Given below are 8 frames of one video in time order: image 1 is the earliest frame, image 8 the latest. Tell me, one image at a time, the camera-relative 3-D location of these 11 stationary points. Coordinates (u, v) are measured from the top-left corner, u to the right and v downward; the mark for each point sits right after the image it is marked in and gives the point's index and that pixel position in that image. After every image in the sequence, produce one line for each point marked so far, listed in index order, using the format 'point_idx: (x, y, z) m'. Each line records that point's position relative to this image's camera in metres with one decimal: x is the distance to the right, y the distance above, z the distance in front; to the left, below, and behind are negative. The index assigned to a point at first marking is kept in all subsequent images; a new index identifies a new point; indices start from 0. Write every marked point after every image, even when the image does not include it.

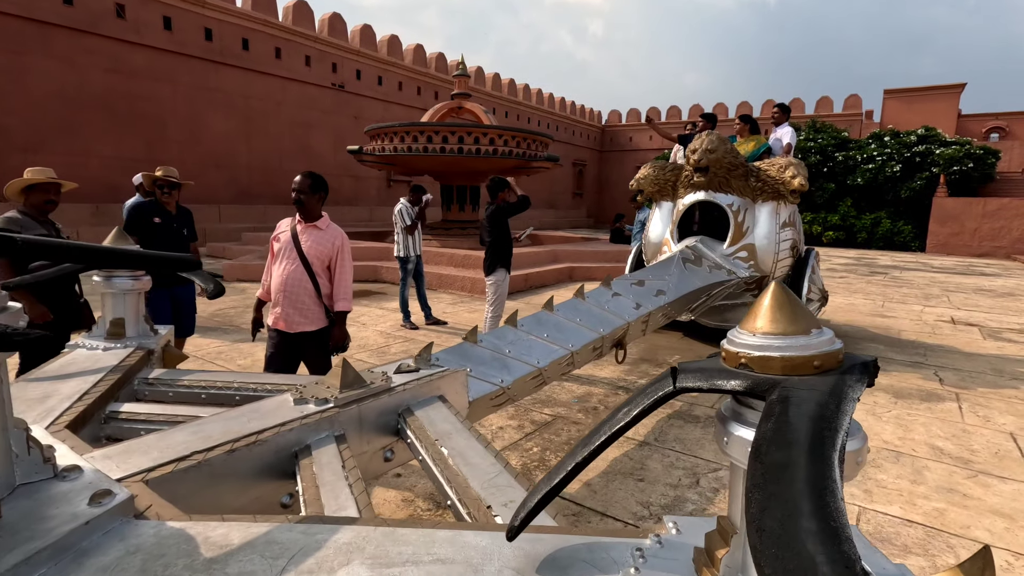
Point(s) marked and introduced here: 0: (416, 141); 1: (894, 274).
0: (-1.6, +2.4, +8.7) m
1: (+6.7, +0.2, +9.4) m
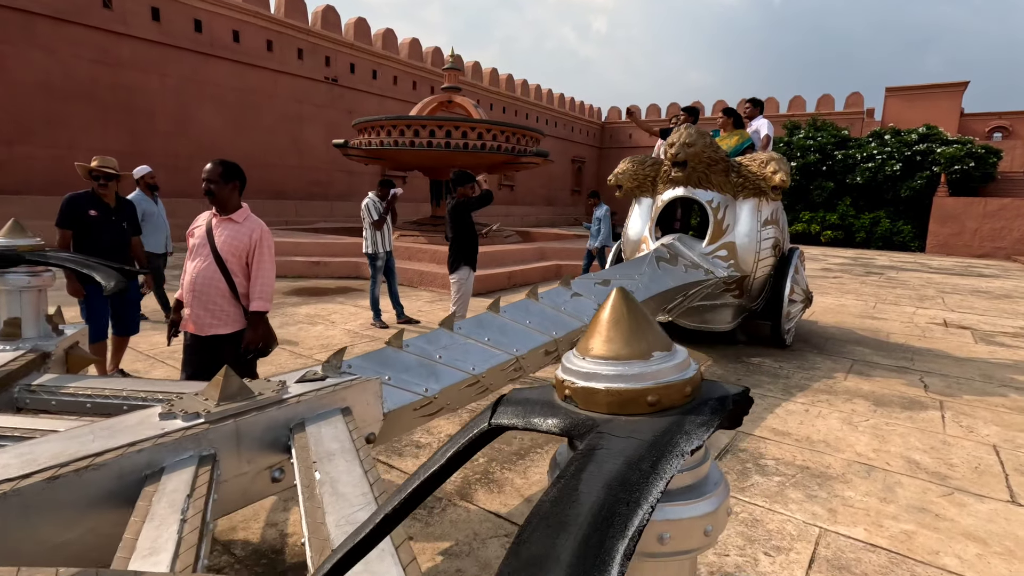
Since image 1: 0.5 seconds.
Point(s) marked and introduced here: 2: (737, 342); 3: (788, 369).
0: (-1.8, +2.4, +8.6) m
1: (+6.5, +0.2, +9.2) m
2: (+1.8, -0.4, +4.2) m
3: (+1.8, -0.6, +3.6) m
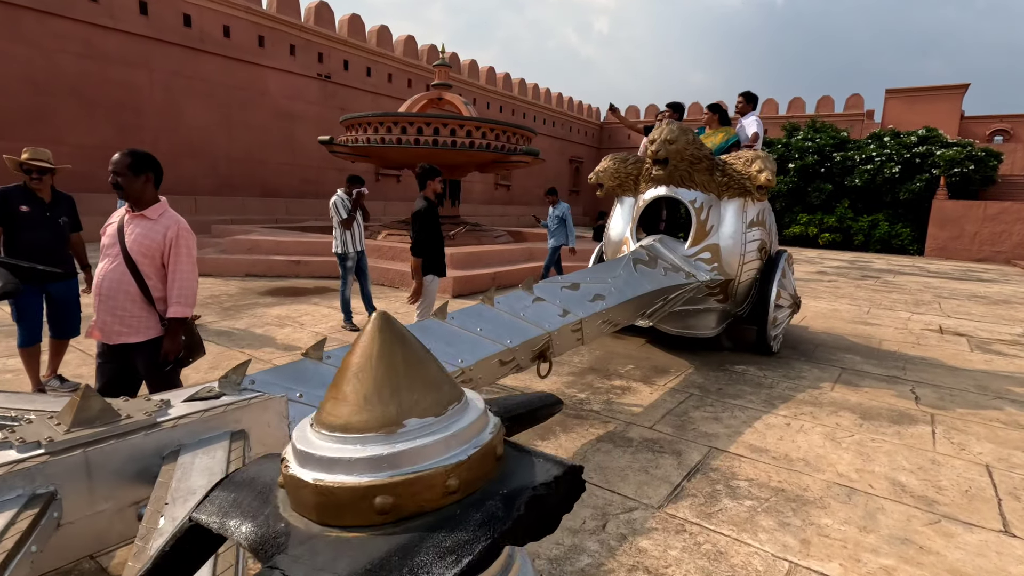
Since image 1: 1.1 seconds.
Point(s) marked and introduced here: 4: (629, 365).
0: (-1.9, +2.4, +8.4) m
1: (+6.3, +0.2, +9.0) m
2: (+1.6, -0.5, +4.0) m
3: (+1.7, -0.6, +3.4) m
4: (+0.8, -0.5, +3.5) m
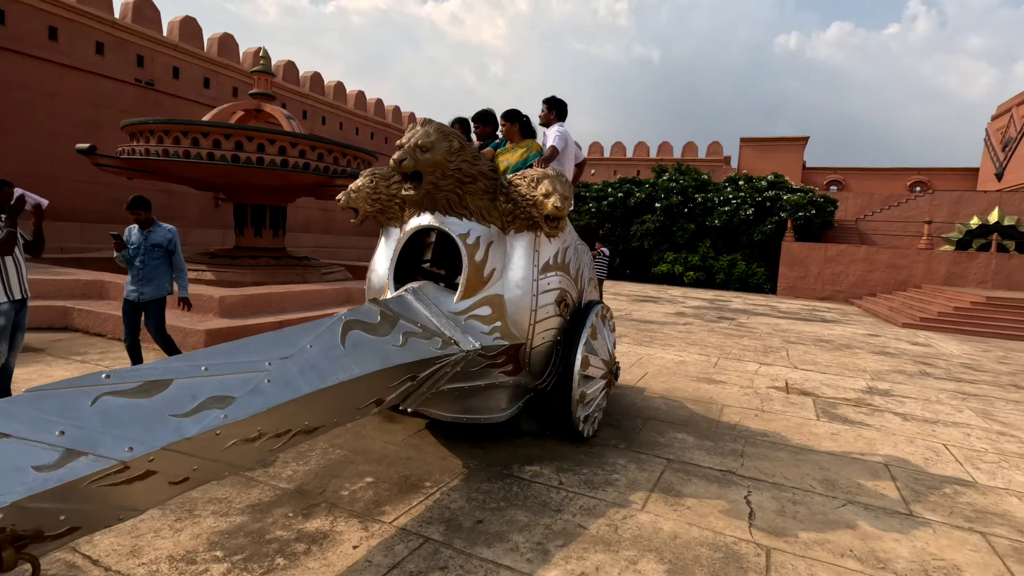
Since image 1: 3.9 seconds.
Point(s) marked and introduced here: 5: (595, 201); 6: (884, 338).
0: (-4.2, +1.8, +6.8) m
1: (+3.8, -0.5, +8.8) m
2: (0.0, -0.8, +2.9) m
3: (+0.2, -0.9, +2.4) m
4: (-0.6, -0.8, +2.3) m
5: (+2.7, +2.9, +17.8) m
6: (+5.4, -0.7, +7.7) m
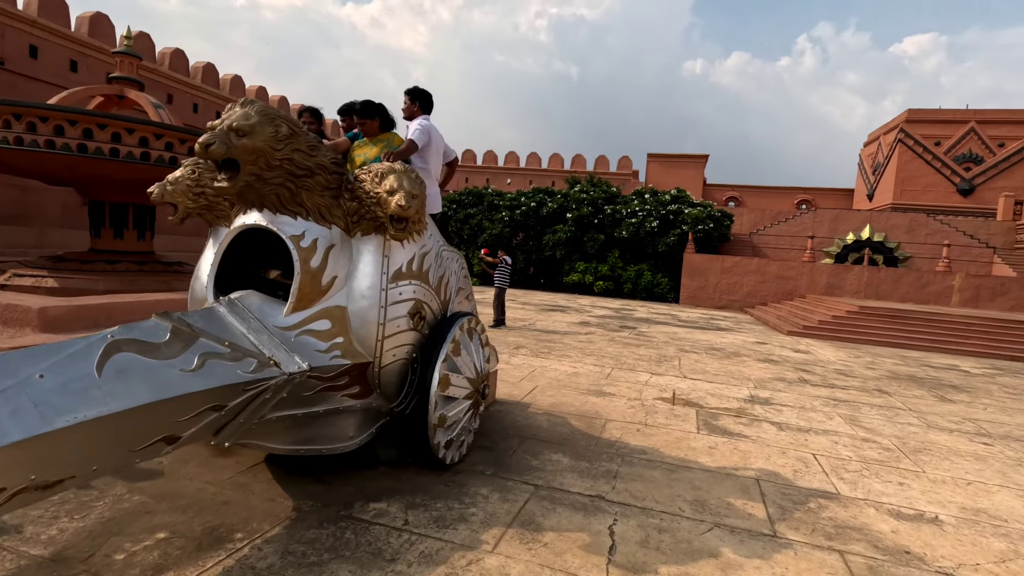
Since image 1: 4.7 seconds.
0: (-5.4, +1.7, +5.8) m
1: (+2.1, -0.7, +9.0) m
2: (-0.7, -0.9, +2.6) m
3: (-0.4, -0.9, +2.0) m
4: (-1.3, -0.9, +1.9) m
5: (-0.1, +2.6, +17.7) m
6: (+3.9, -0.9, +8.1) m
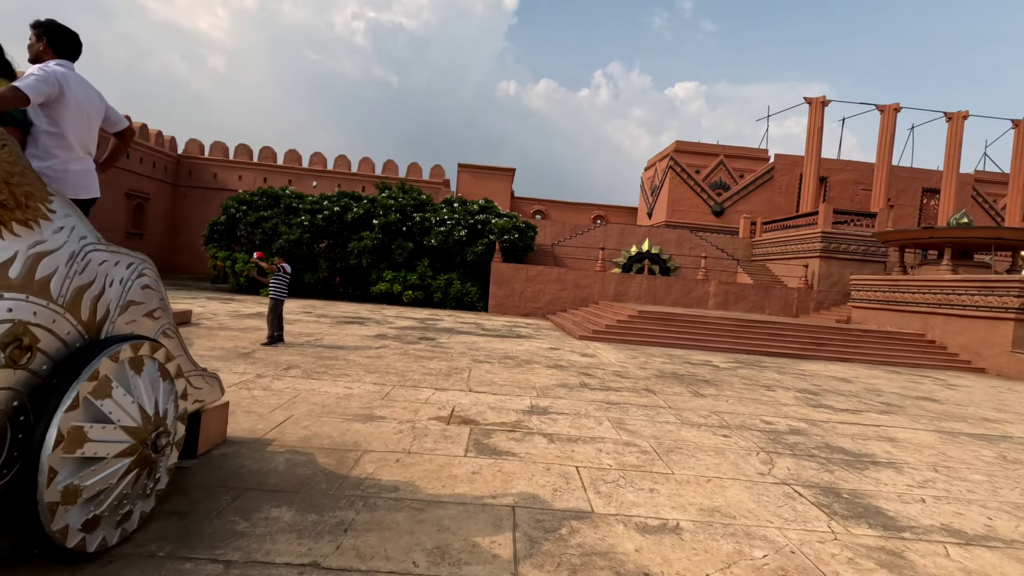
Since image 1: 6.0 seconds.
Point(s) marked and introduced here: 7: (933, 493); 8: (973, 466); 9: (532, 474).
0: (-7.4, +1.6, +3.2) m
1: (-1.2, -0.8, +8.7) m
2: (-1.8, -0.9, +1.7) m
3: (-1.3, -1.0, +1.3) m
4: (-2.1, -0.9, +0.8) m
5: (-6.2, +2.2, +16.2) m
6: (+0.8, -1.0, +8.4) m
7: (+2.6, -1.2, +3.2) m
8: (+3.3, -1.3, +3.8) m
9: (+0.1, -1.1, +3.1) m
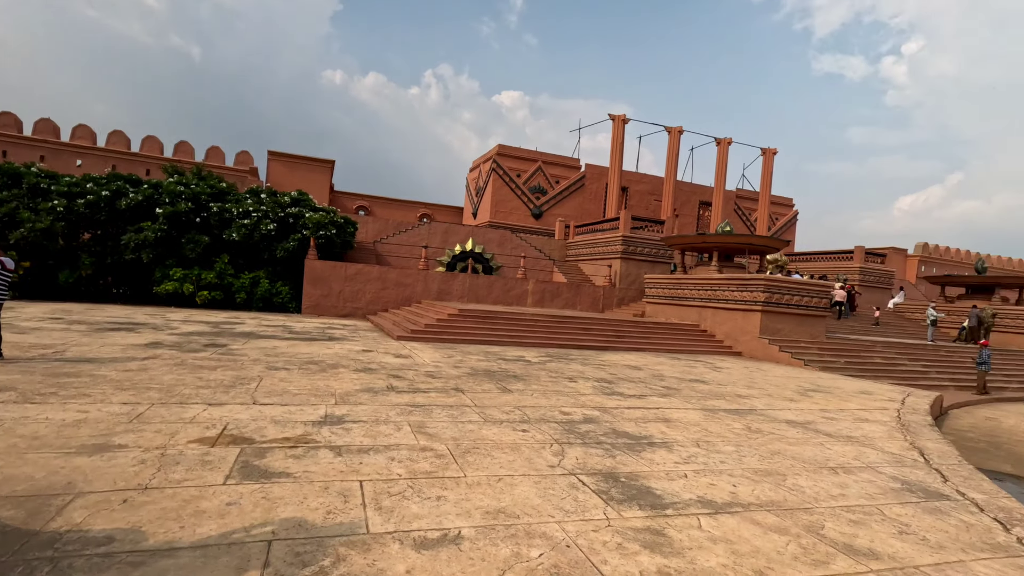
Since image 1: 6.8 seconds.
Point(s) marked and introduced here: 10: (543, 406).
0: (-8.2, +1.6, +0.5) m
1: (-4.0, -0.8, +7.6) m
2: (-2.4, -0.9, +0.8) m
3: (-1.9, -1.0, +0.5) m
4: (-2.5, -0.9, -0.1) m
5: (-11.1, +2.2, +13.2) m
6: (-2.1, -1.0, +8.0) m
7: (+1.2, -1.2, +3.6) m
8: (+1.8, -1.2, +4.4) m
9: (-1.0, -1.1, +2.7) m
10: (+0.3, -1.2, +5.2) m
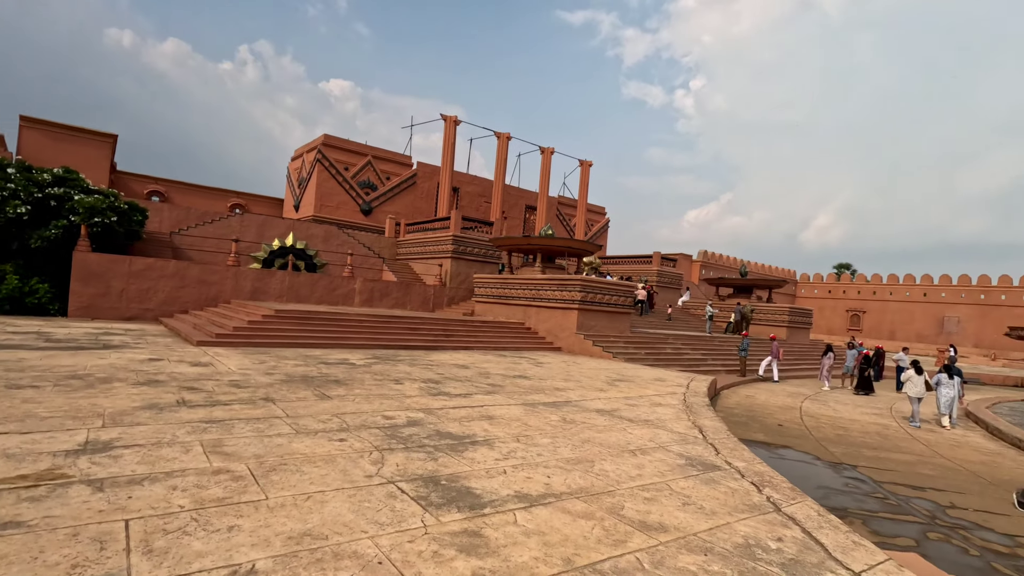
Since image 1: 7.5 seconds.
0: (-8.1, +1.6, -2.1) m
1: (-6.2, -0.8, +5.9) m
2: (-2.6, -0.9, -0.1) m
3: (-2.0, -1.0, -0.2) m
4: (-2.4, -0.9, -1.0) m
5: (-14.7, +2.3, +9.1) m
6: (-4.5, -1.0, +6.8) m
7: (0.0, -1.2, +3.7) m
8: (+0.3, -1.2, +4.6) m
9: (-1.9, -1.0, +2.1) m
10: (-1.4, -1.1, +4.9) m
